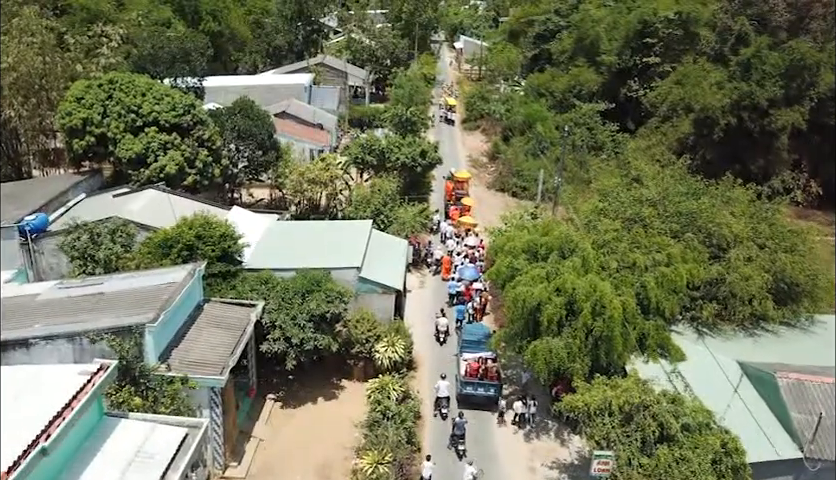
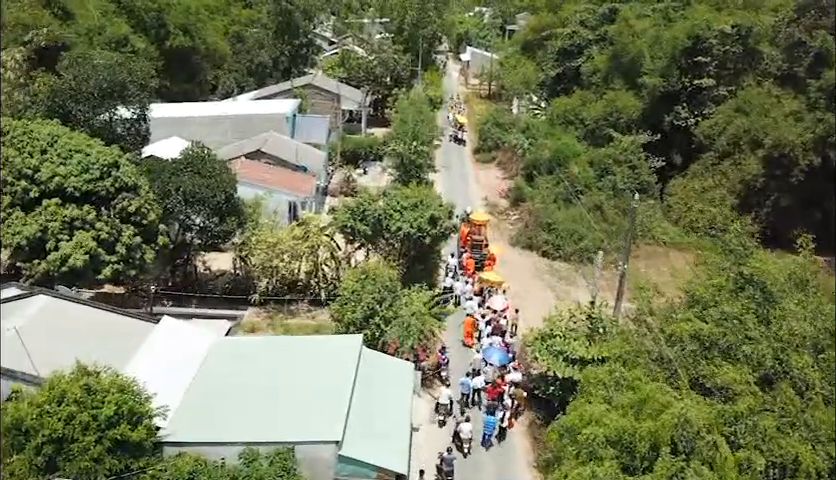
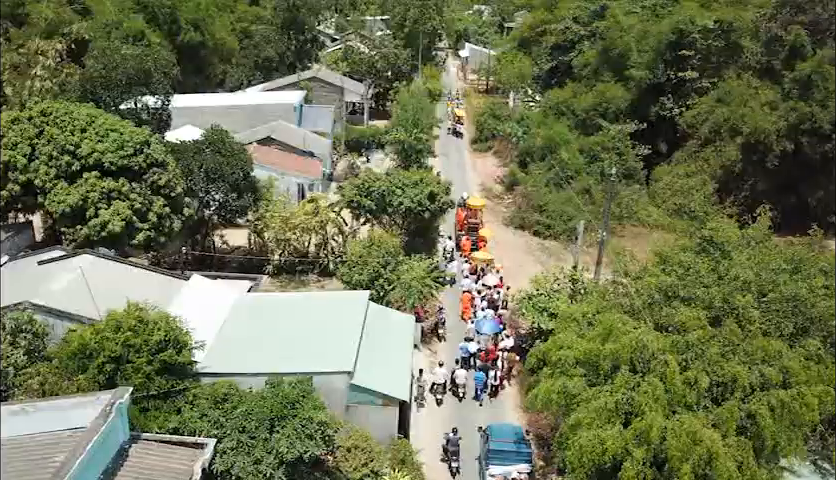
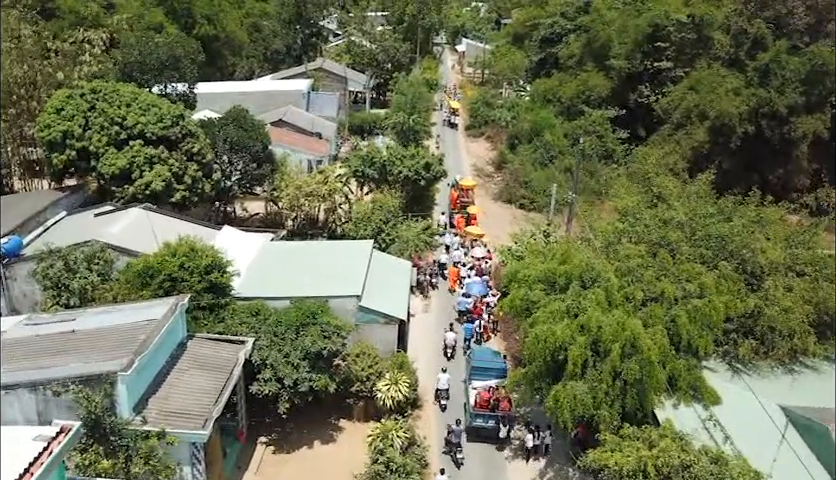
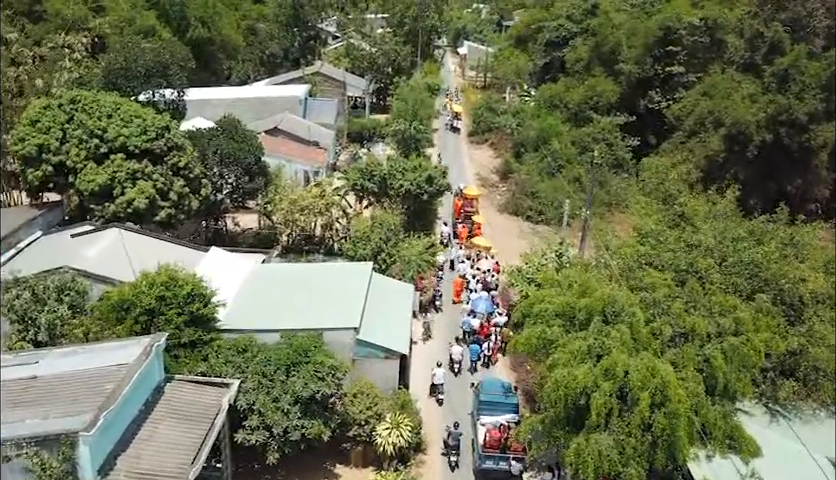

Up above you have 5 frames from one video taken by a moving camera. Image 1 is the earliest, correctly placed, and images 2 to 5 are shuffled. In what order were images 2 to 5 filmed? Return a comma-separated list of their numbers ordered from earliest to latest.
4, 5, 3, 2
